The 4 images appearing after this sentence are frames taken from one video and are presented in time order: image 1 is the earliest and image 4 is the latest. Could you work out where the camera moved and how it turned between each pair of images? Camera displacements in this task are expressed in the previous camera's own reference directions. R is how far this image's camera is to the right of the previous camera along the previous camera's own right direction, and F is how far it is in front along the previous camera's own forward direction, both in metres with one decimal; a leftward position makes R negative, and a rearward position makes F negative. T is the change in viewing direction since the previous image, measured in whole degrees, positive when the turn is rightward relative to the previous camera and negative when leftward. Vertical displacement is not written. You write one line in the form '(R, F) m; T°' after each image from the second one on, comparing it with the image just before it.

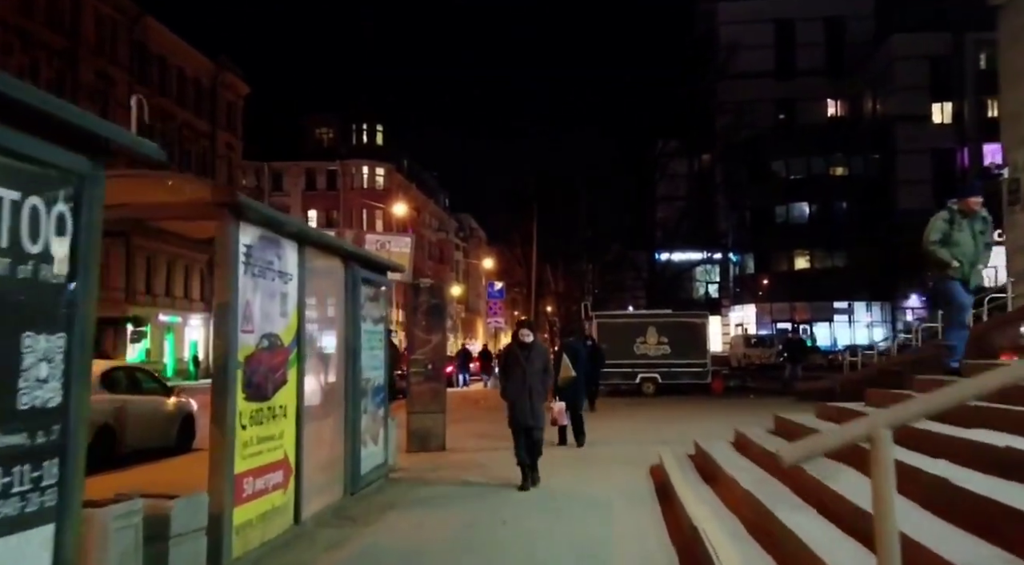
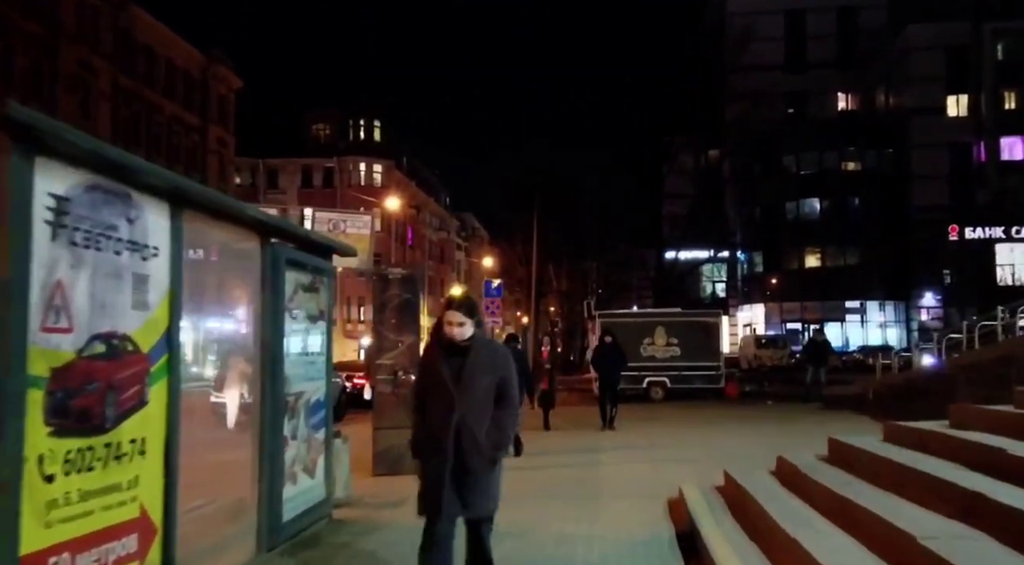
(+0.2, +2.5) m; 0°
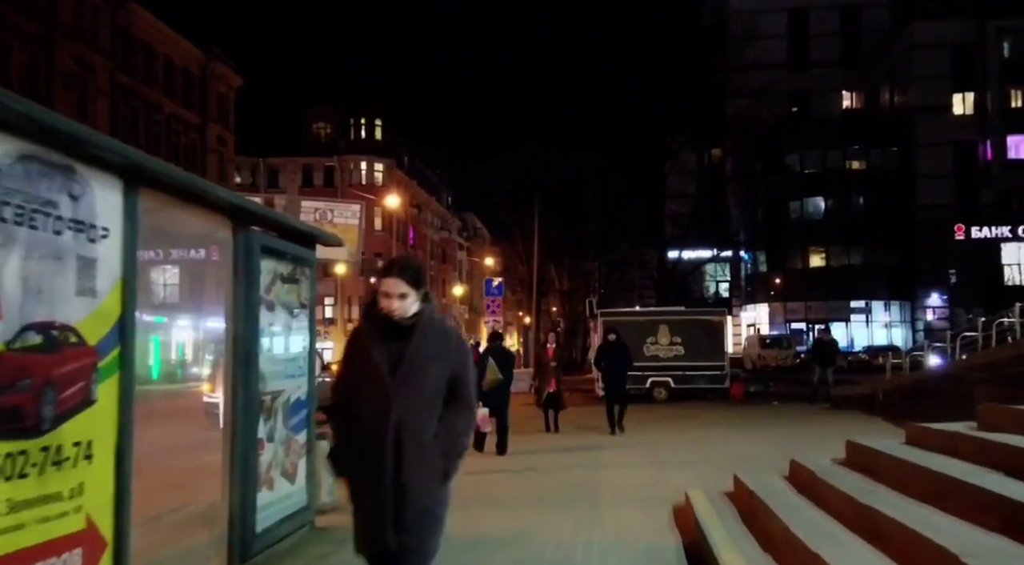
(+0.1, +0.6) m; 0°
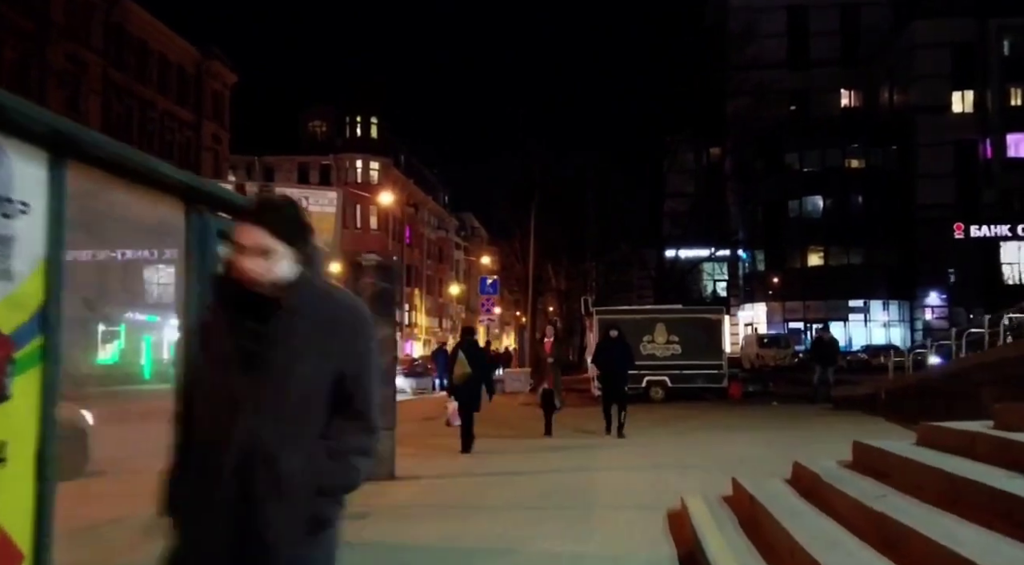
(+0.1, +0.6) m; 0°
